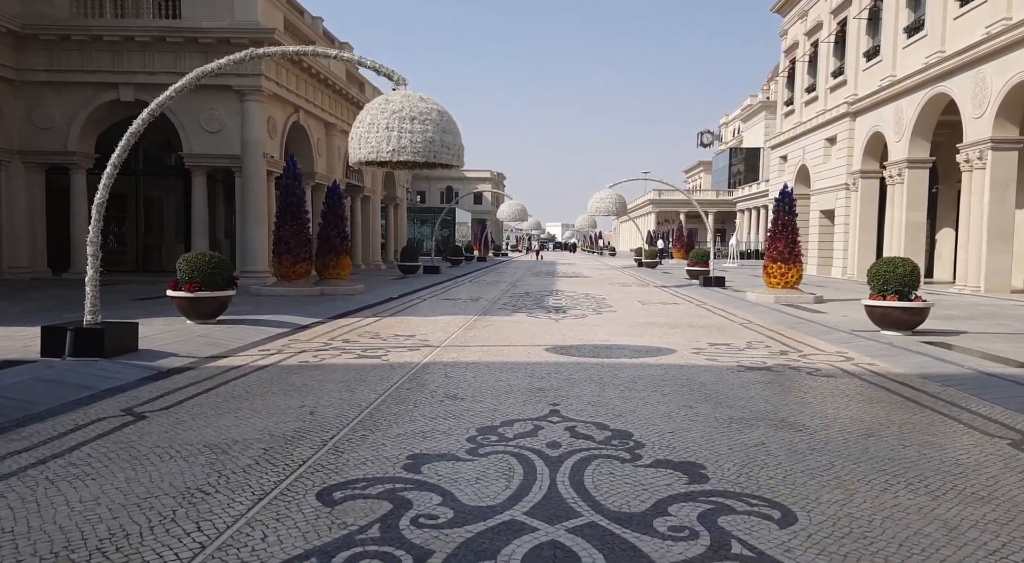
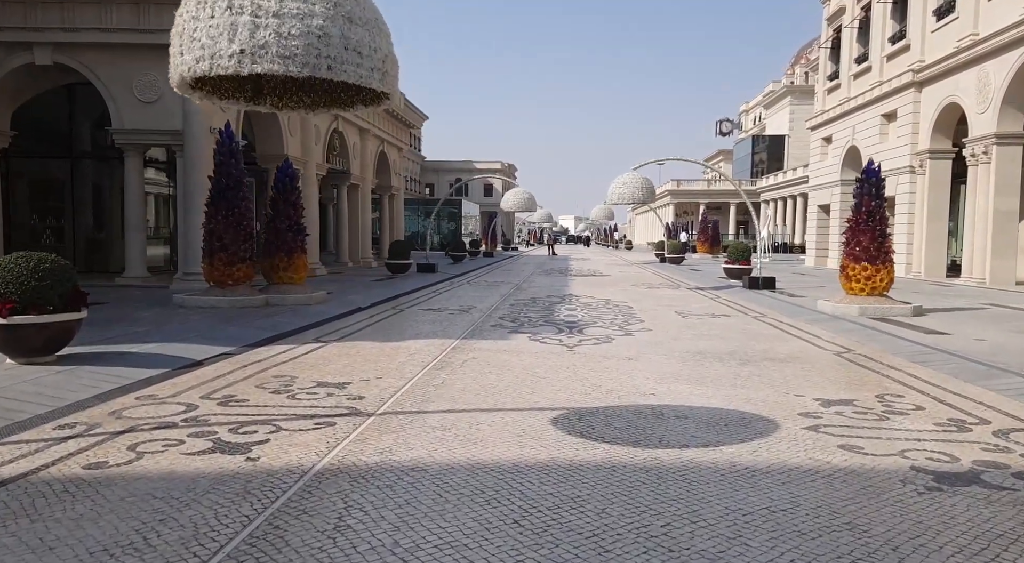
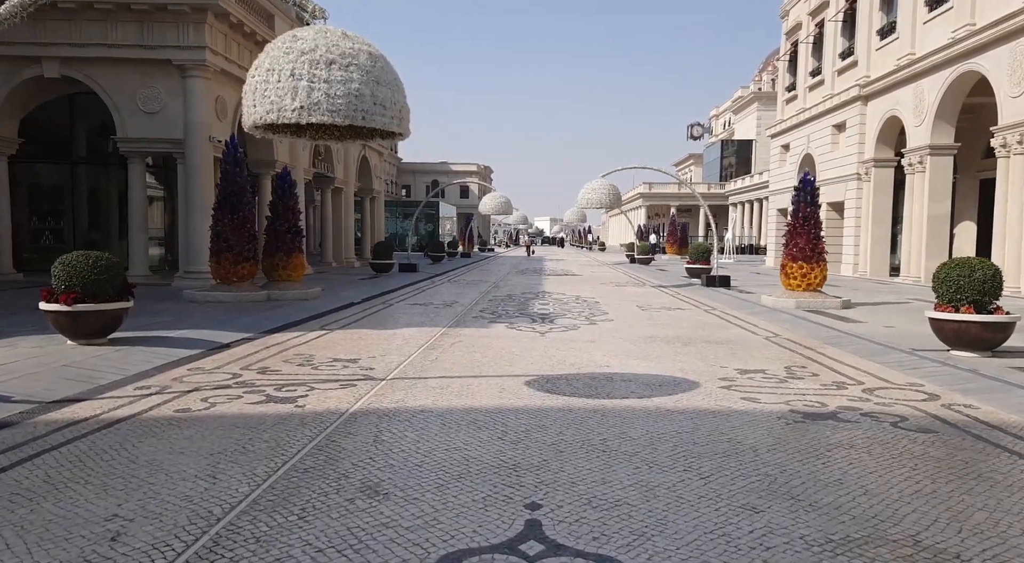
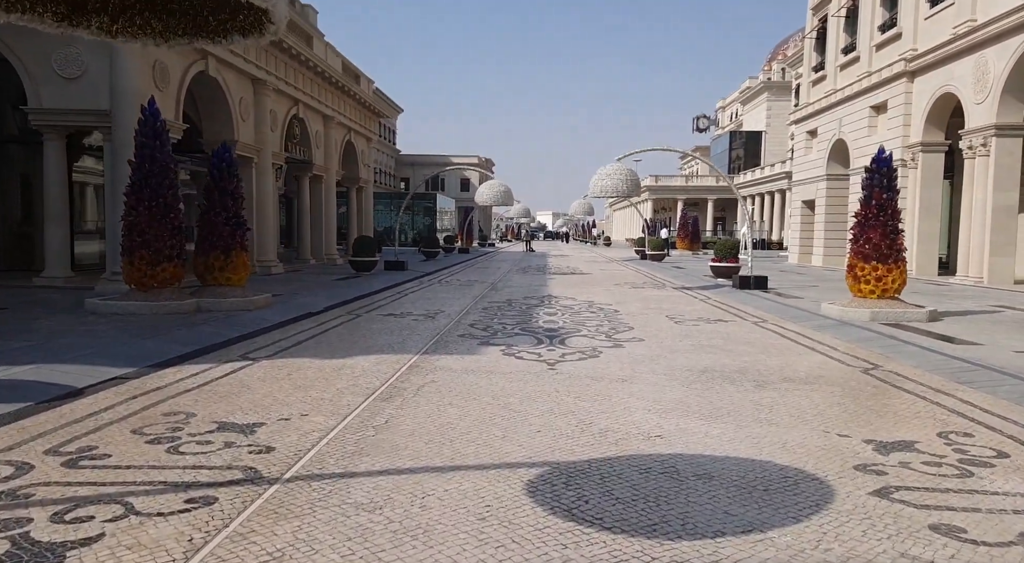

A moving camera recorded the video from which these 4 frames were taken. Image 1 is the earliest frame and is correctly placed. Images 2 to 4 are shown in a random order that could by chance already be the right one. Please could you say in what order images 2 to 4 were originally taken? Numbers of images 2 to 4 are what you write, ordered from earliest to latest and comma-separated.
3, 2, 4
